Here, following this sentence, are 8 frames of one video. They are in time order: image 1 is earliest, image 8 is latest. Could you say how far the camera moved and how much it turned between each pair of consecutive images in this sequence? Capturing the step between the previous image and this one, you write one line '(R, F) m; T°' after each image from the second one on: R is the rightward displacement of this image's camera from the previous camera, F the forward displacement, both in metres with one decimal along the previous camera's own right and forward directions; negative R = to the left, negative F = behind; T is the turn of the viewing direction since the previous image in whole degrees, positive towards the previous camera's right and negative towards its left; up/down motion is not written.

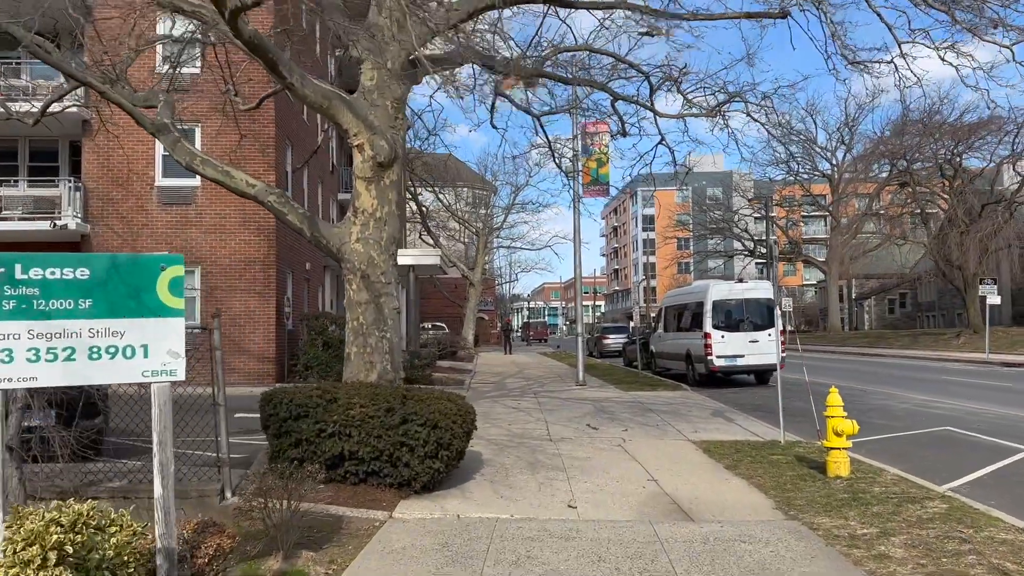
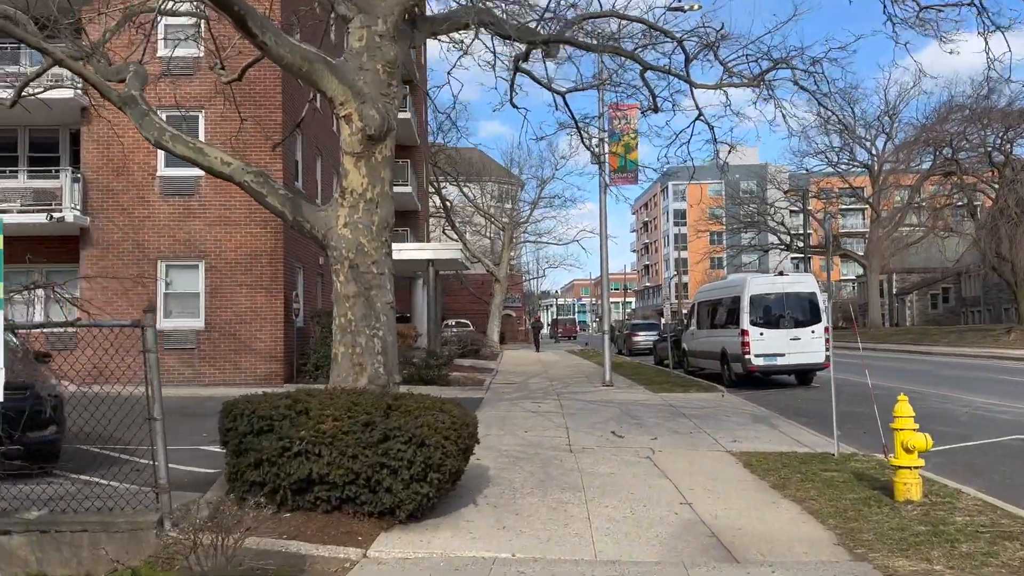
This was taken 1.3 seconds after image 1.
(+0.2, +1.1) m; -2°
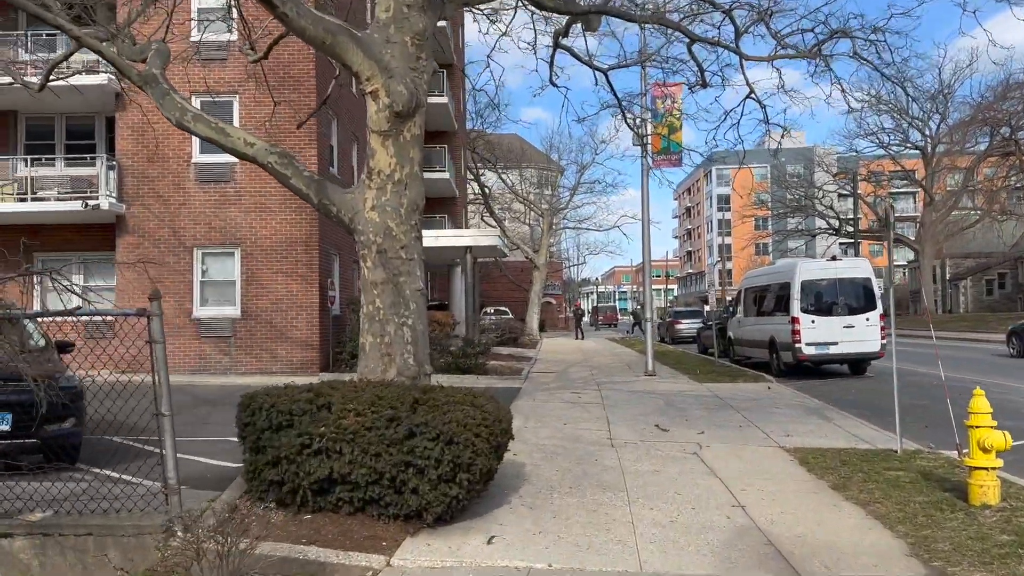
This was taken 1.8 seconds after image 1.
(0.0, +0.5) m; -3°
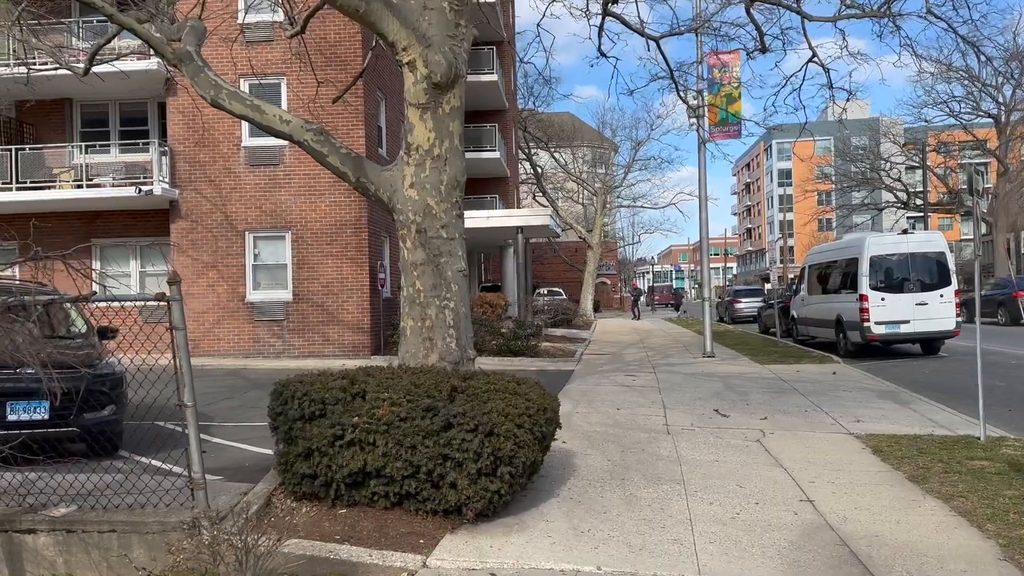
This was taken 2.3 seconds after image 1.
(+0.1, +0.4) m; -4°
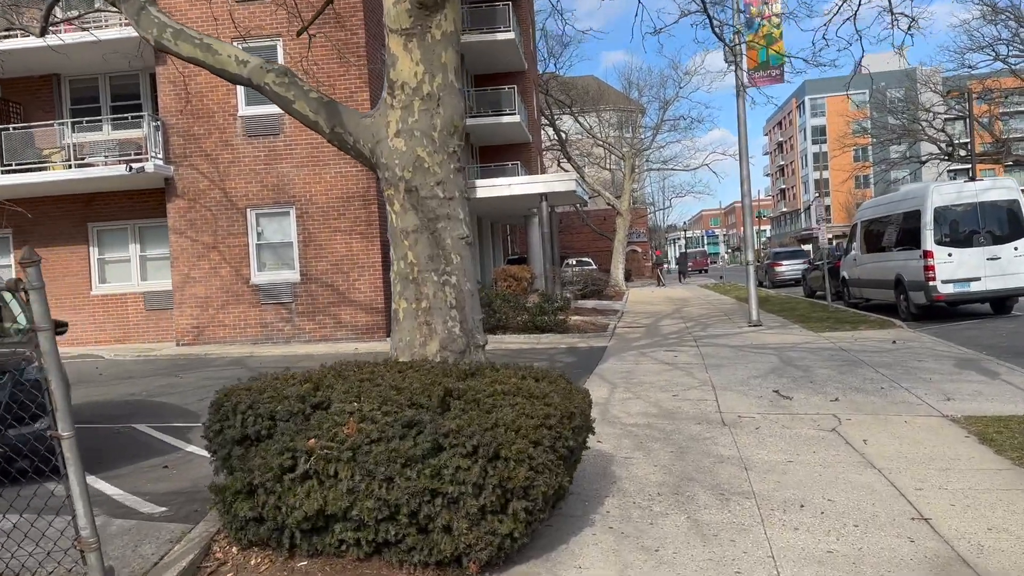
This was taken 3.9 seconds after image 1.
(+0.1, +1.3) m; -2°
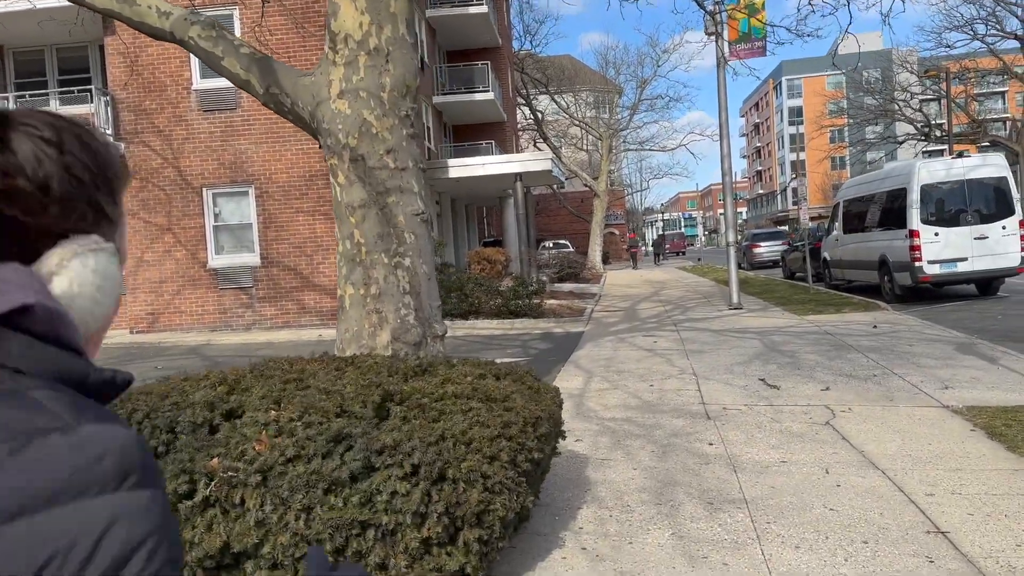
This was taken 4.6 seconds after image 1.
(+0.1, +0.6) m; +2°
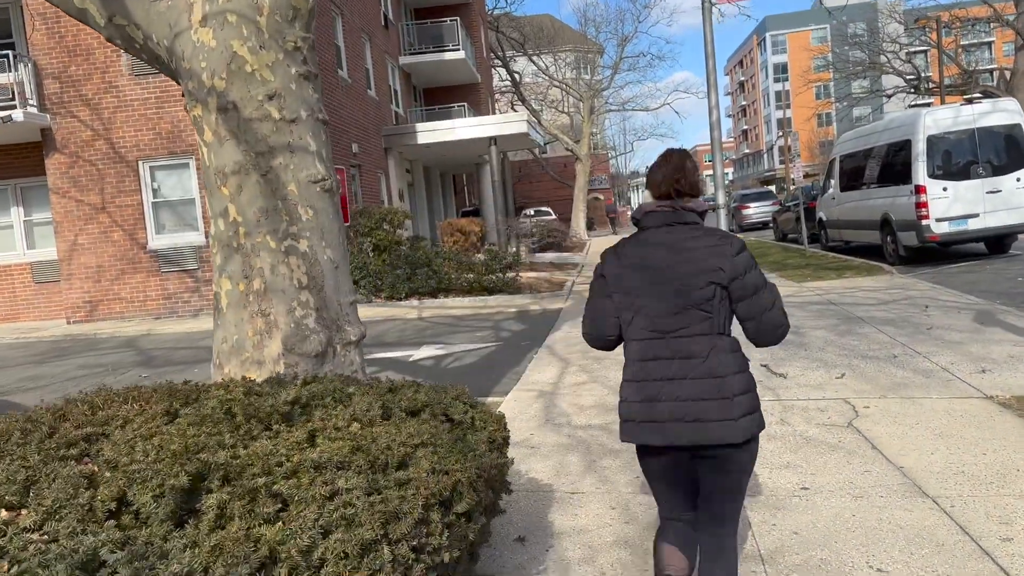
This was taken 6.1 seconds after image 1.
(+0.2, +1.2) m; +1°
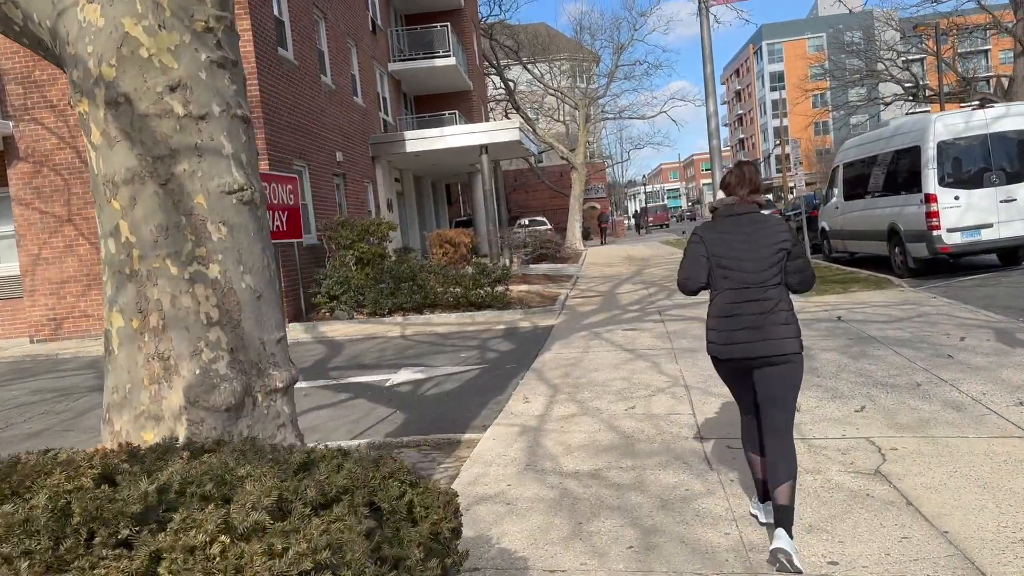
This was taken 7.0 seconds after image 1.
(+0.1, +0.7) m; 0°
